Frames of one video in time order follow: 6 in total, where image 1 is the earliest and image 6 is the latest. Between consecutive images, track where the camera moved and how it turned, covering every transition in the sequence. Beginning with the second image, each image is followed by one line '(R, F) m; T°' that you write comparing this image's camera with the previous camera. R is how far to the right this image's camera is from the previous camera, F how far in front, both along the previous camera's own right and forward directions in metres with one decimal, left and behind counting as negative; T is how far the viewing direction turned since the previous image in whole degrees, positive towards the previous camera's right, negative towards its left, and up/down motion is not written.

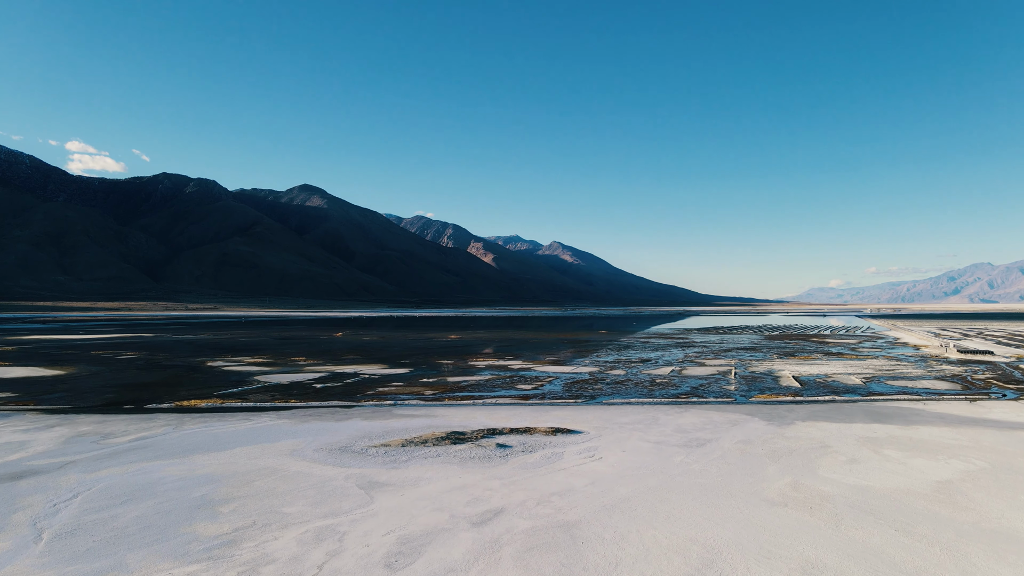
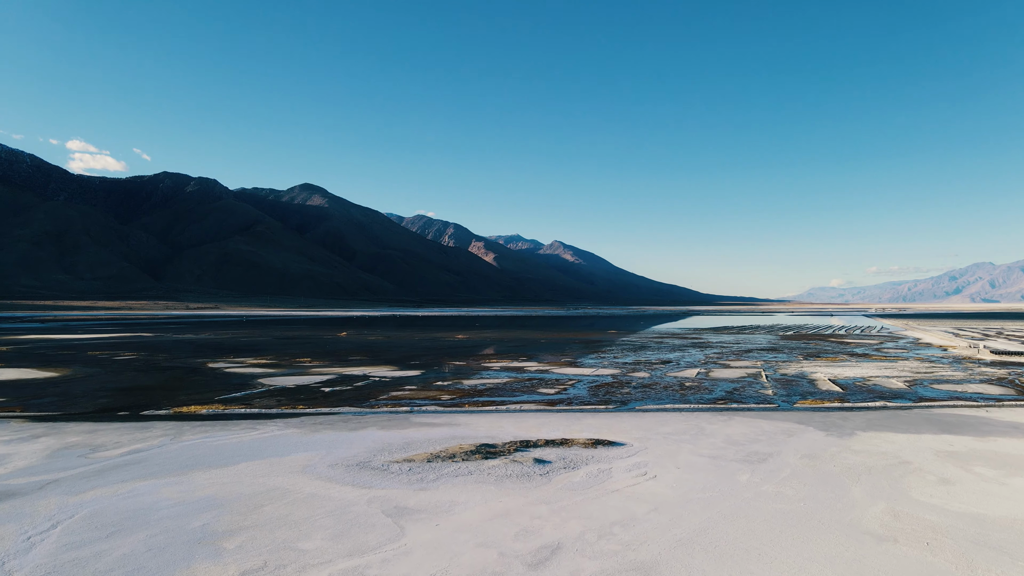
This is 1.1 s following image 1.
(-0.6, +1.1) m; 0°
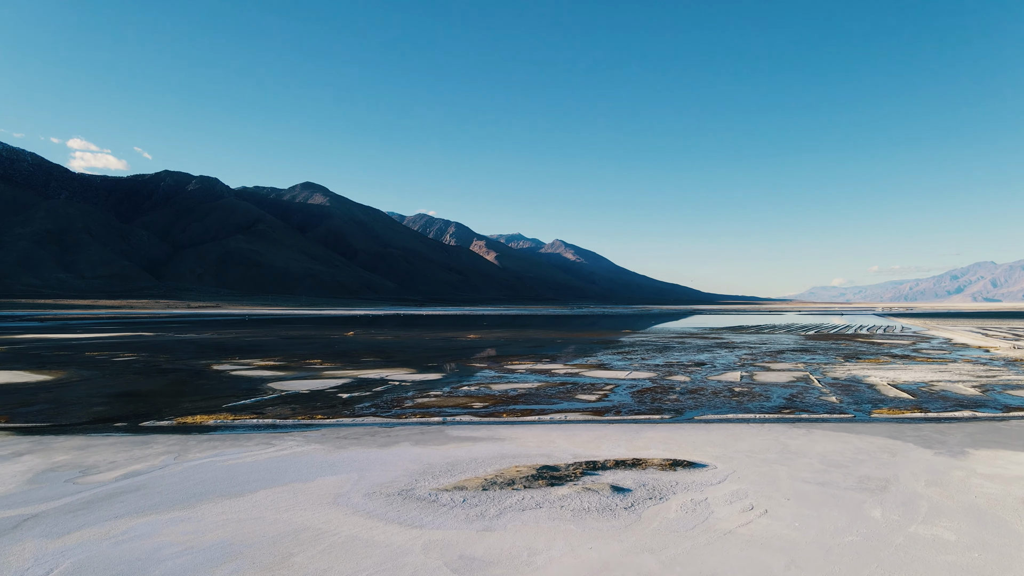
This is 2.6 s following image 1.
(-0.9, +1.5) m; 0°
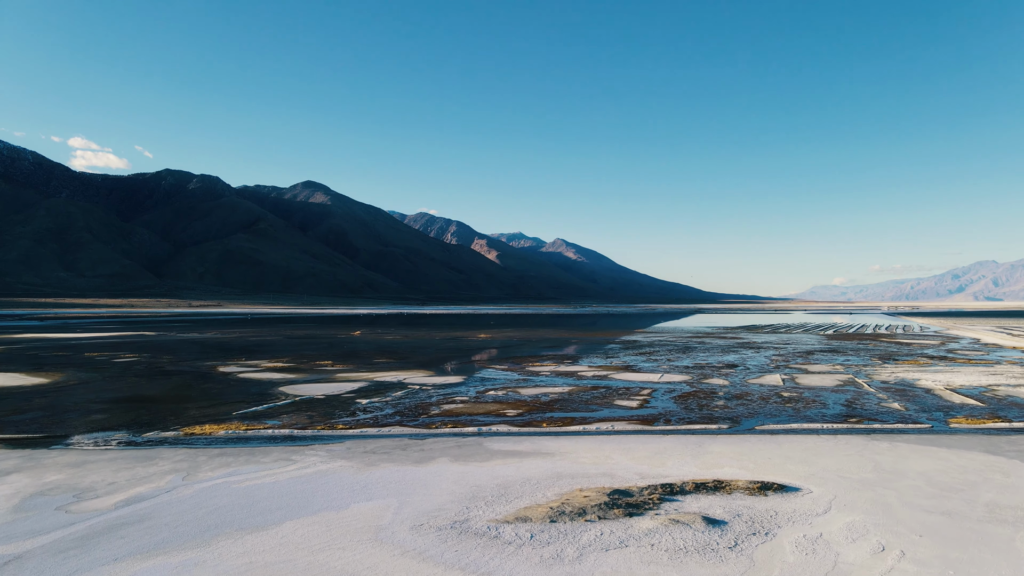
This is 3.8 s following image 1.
(-0.8, +1.1) m; 0°
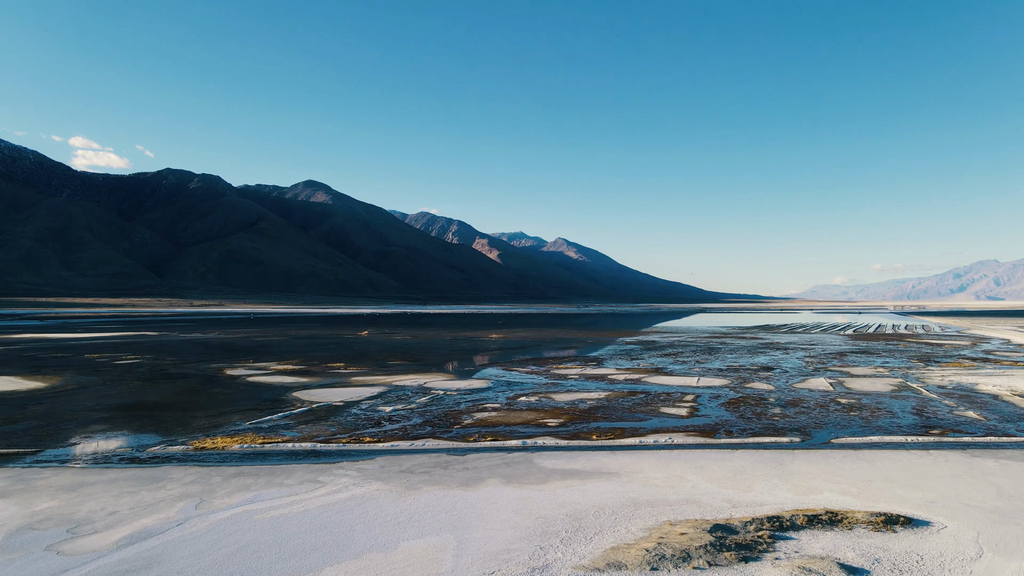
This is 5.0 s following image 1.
(-0.8, +1.1) m; 0°
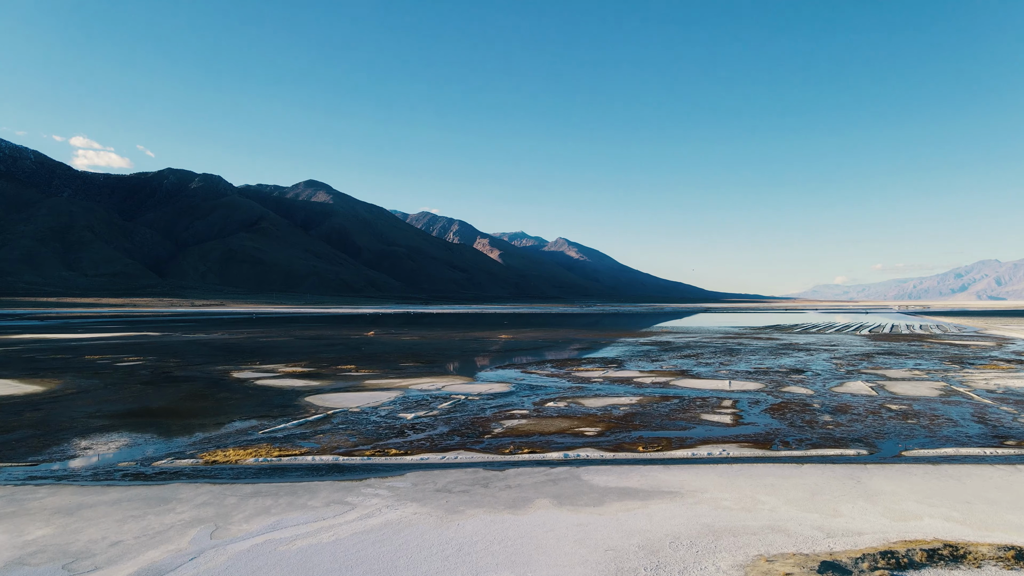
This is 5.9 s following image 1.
(-0.6, +0.8) m; 0°
